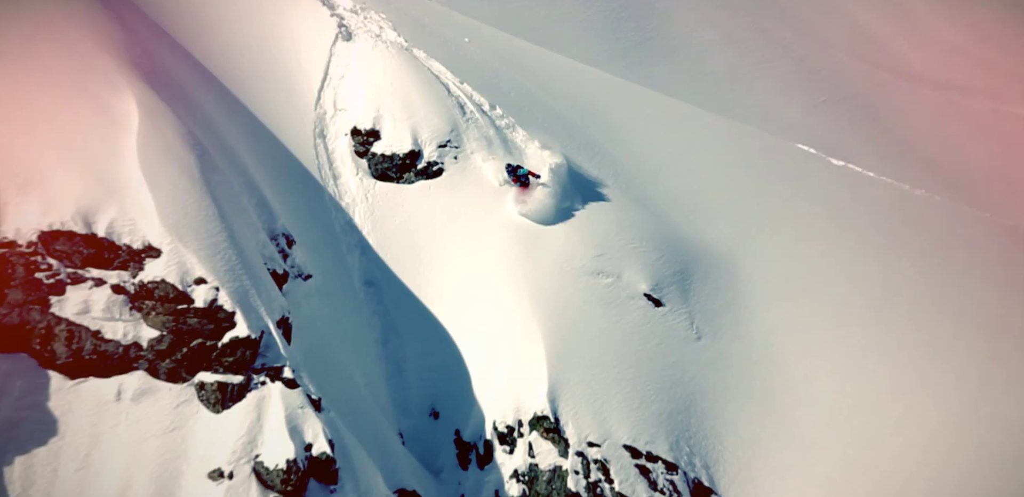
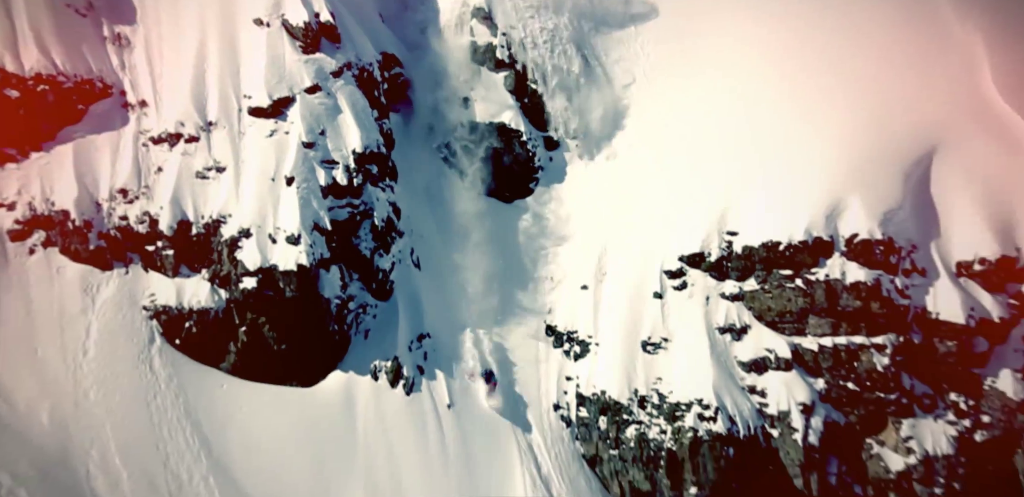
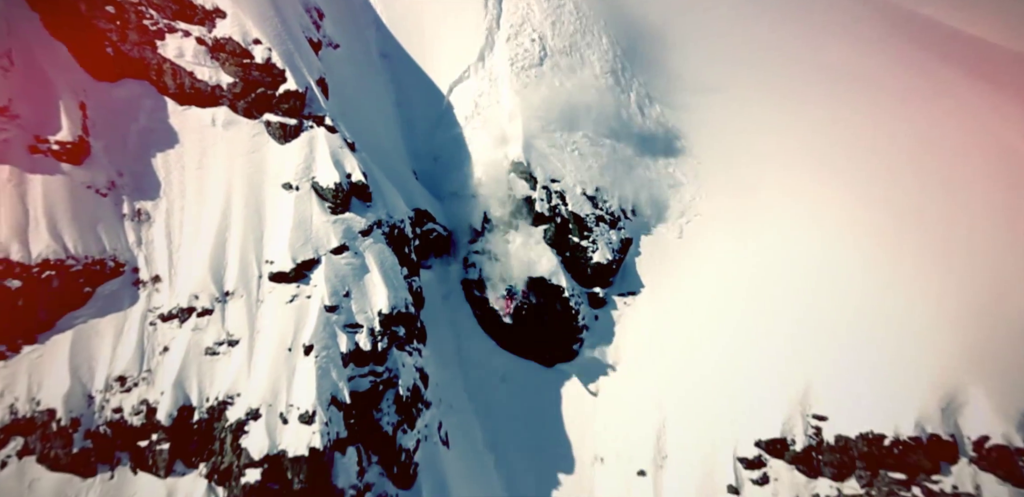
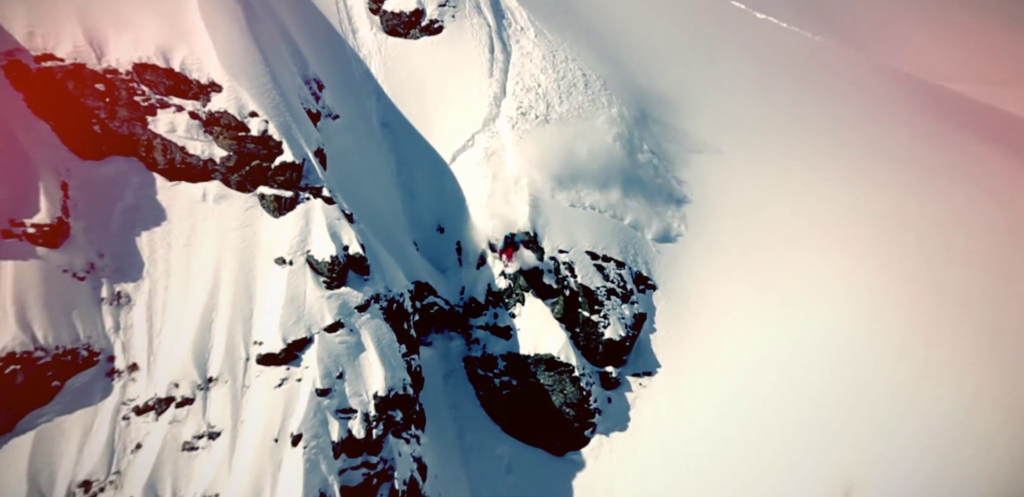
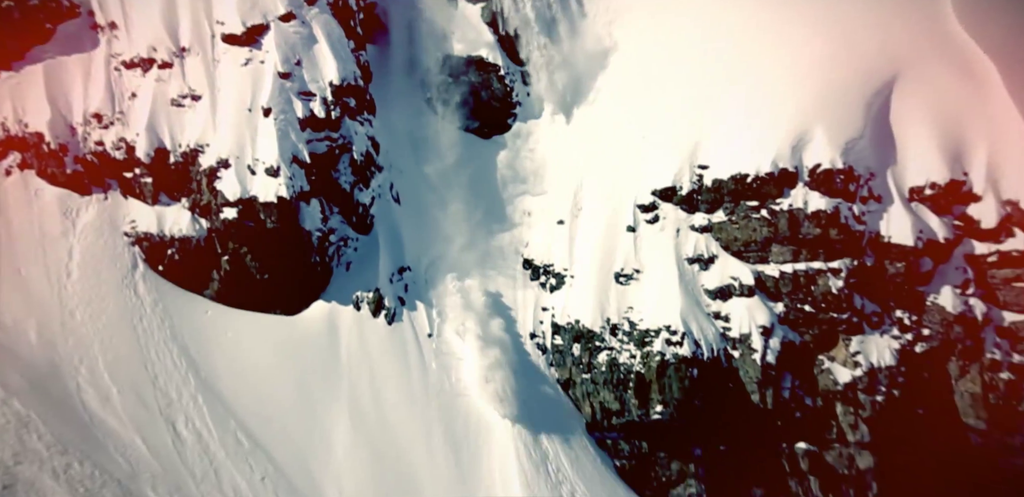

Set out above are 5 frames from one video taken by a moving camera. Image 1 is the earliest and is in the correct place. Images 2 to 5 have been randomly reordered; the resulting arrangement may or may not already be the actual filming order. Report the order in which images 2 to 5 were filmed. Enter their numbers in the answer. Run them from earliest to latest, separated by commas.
4, 3, 2, 5
